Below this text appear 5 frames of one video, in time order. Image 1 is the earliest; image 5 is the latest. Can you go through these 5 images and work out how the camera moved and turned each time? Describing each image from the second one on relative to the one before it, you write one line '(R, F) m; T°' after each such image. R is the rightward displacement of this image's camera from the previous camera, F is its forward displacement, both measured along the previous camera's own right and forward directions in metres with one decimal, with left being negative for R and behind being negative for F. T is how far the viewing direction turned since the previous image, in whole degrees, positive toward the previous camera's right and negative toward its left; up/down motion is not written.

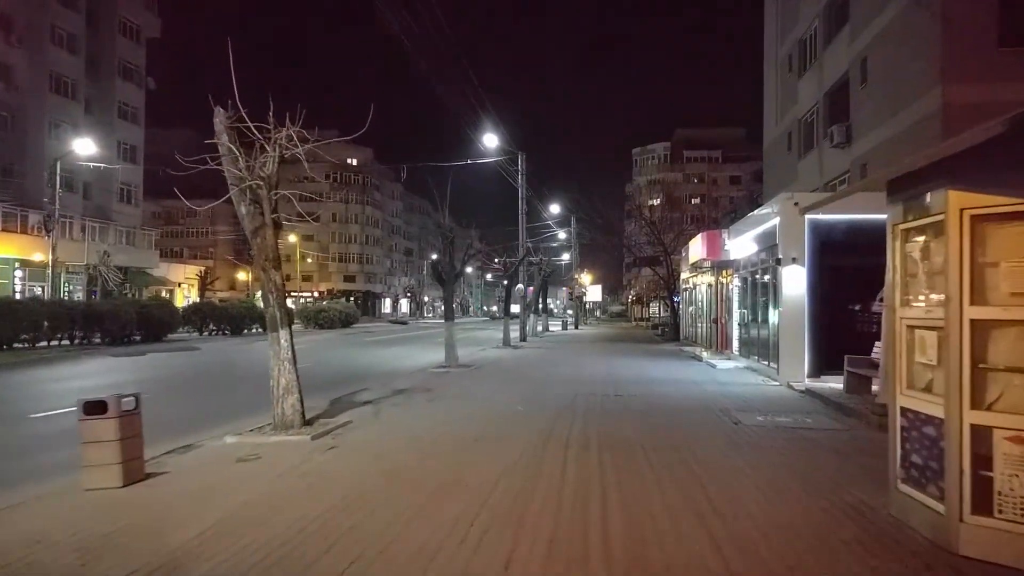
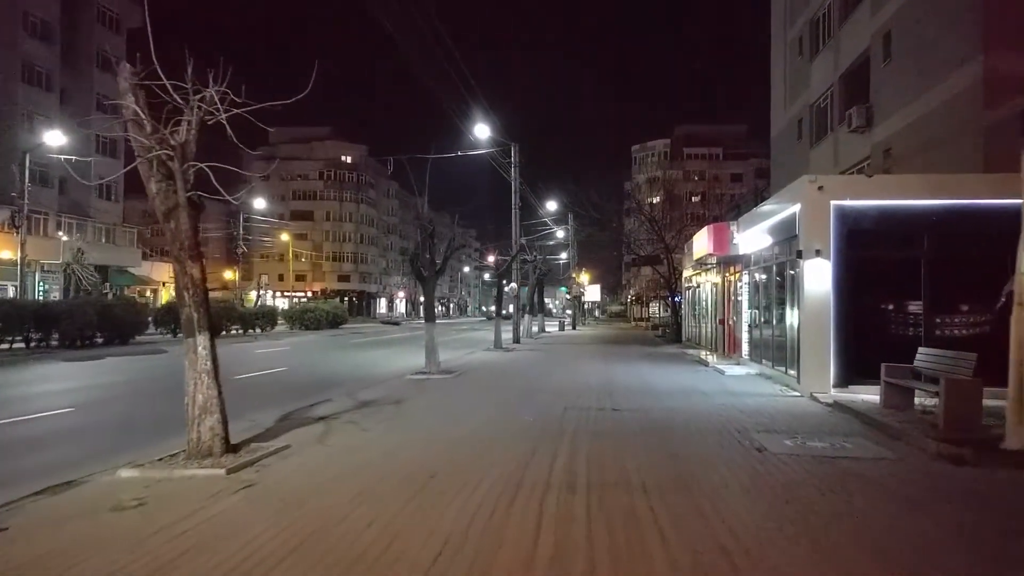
(+0.3, +2.1) m; 0°
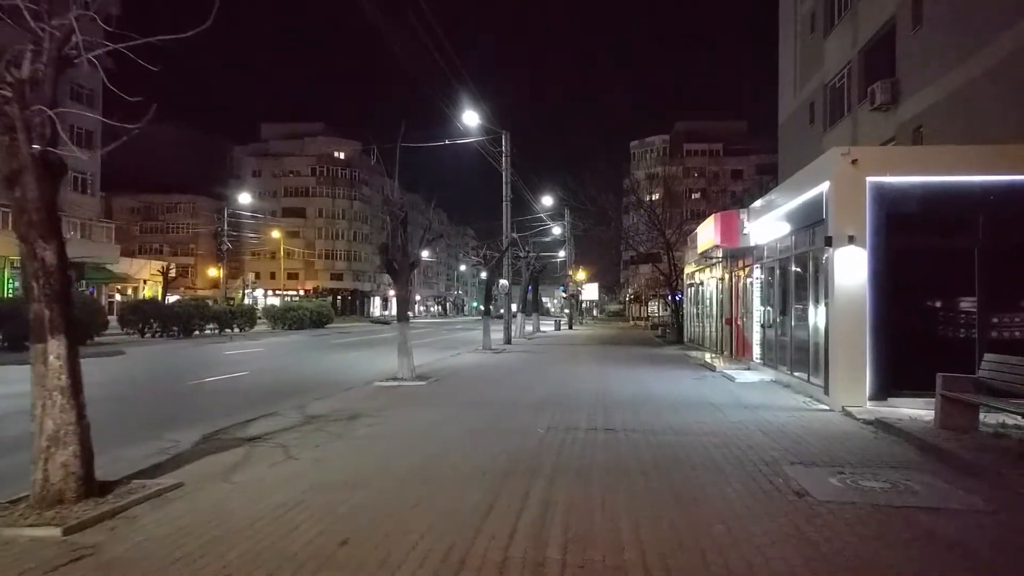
(+0.3, +2.2) m; 0°
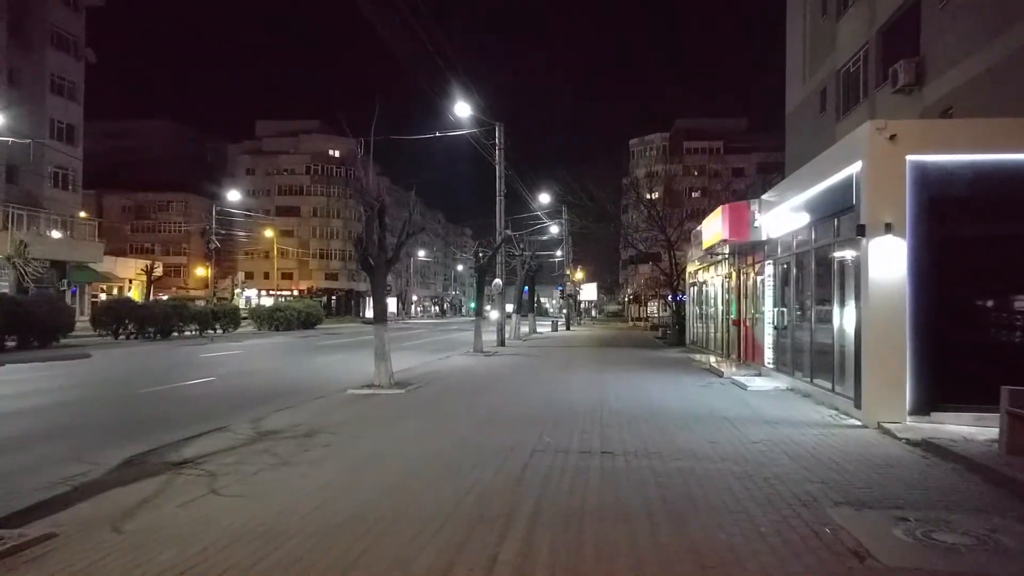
(+0.2, +1.6) m; 0°
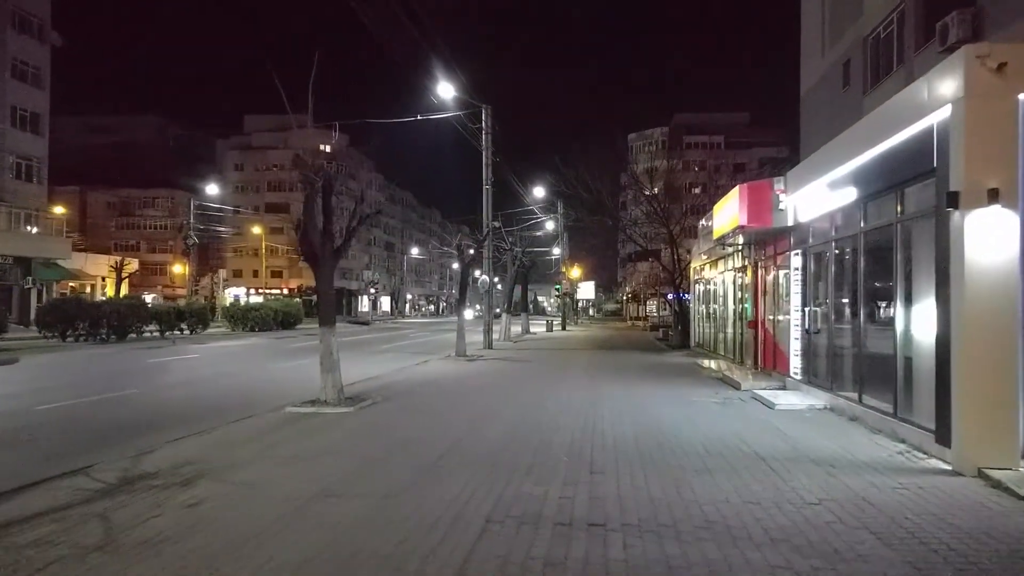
(+0.4, +2.8) m; 0°
